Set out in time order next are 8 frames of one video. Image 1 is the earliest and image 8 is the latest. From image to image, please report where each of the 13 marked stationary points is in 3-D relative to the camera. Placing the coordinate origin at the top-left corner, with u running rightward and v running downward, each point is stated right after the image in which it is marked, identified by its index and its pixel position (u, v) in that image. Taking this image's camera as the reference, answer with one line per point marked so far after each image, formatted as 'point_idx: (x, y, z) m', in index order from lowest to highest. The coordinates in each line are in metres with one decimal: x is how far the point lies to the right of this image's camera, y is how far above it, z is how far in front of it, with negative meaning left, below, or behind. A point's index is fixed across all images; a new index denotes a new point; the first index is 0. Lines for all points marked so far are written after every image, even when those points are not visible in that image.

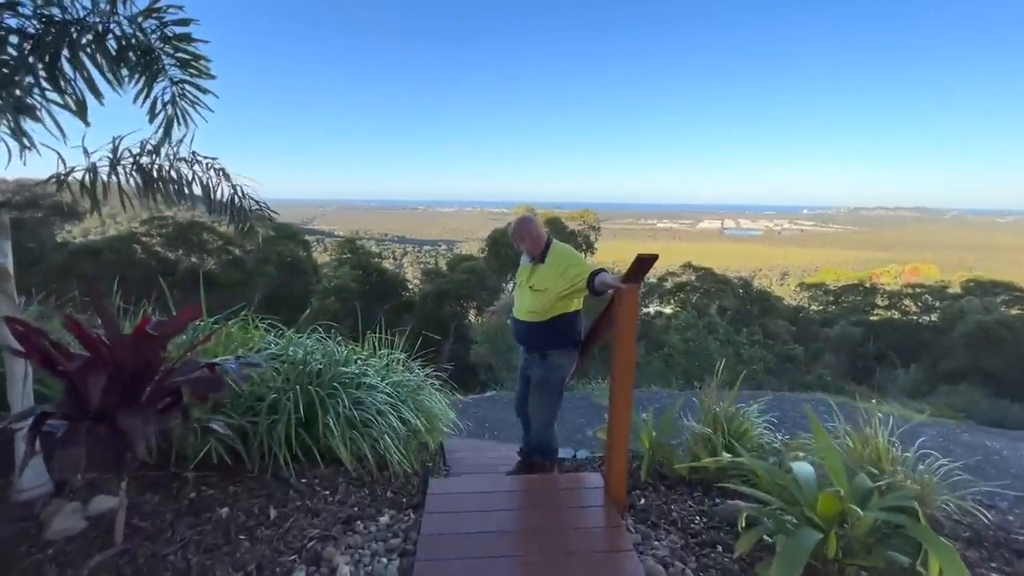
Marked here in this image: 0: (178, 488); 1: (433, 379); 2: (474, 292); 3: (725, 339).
0: (-1.2, -0.7, +2.5) m
1: (-0.6, -0.7, +5.3) m
2: (-1.2, -0.1, +20.8) m
3: (+4.7, -1.1, +15.2) m
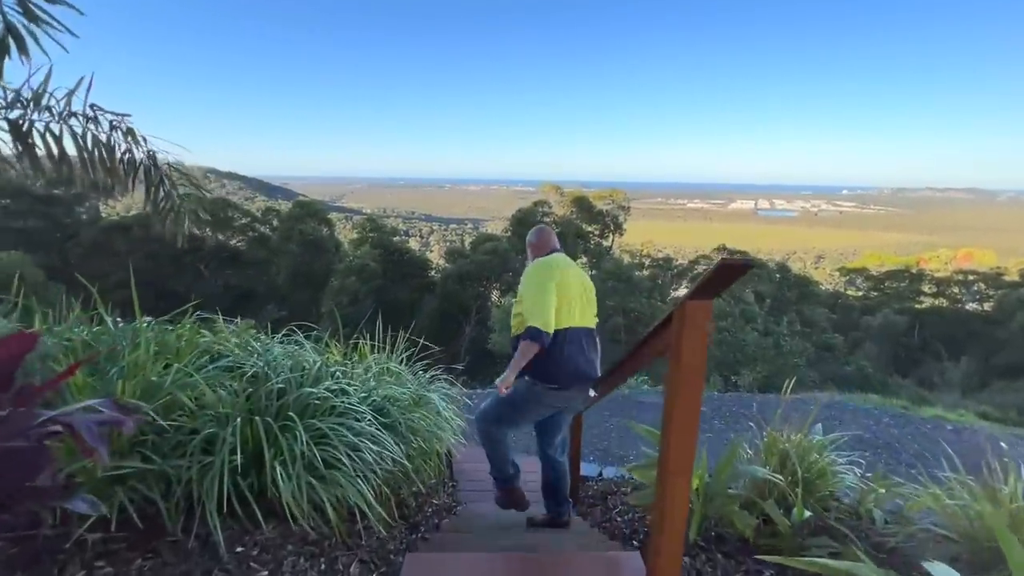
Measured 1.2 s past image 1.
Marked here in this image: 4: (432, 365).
0: (-1.2, -0.7, +1.8) m
1: (-0.5, -0.7, +4.6) m
2: (-0.5, +0.4, +20.1) m
3: (+5.2, -0.8, +14.3) m
4: (-0.6, -0.6, +5.1) m
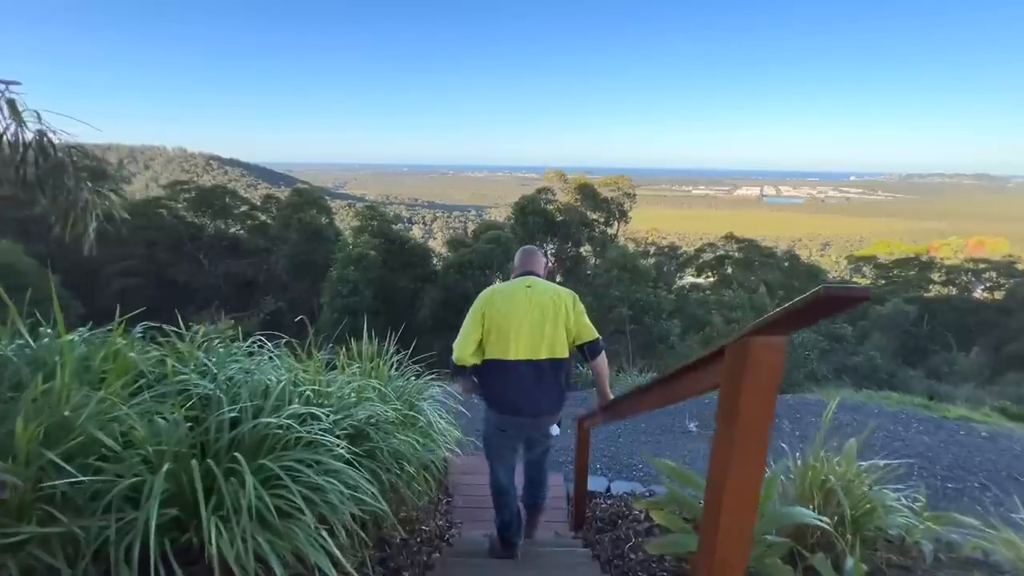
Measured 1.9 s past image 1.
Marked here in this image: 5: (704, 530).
0: (-1.2, -0.8, +1.4) m
1: (-0.5, -0.7, +4.2) m
2: (-0.4, +0.7, +19.7) m
3: (+5.3, -0.6, +13.9) m
4: (-0.6, -0.6, +4.7) m
5: (+0.4, -0.5, +1.4) m
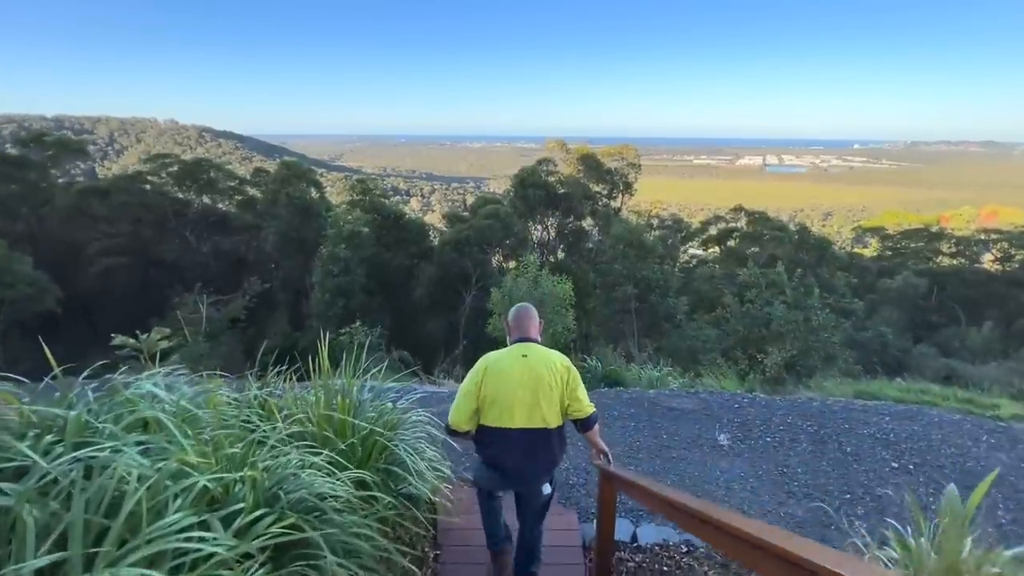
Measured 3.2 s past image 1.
0: (-1.2, -0.9, +0.6) m
1: (-0.5, -0.7, +3.4) m
2: (-0.4, +1.3, +18.8) m
3: (+5.3, -0.2, +13.0) m
4: (-0.6, -0.6, +3.8) m
5: (+0.4, -0.6, +0.6) m
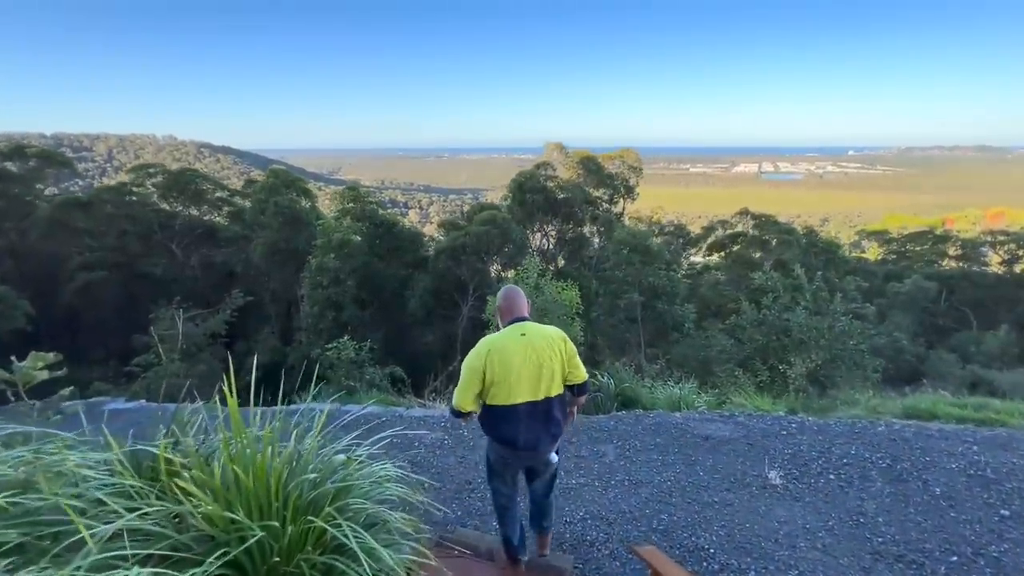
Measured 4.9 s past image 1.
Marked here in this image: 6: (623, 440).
0: (-1.2, -0.9, -0.4) m
1: (-0.4, -0.7, +2.4) m
2: (-0.5, +1.1, +17.8) m
3: (+5.2, -0.3, +12.1) m
4: (-0.6, -0.6, +2.9) m
5: (+0.4, -0.6, -0.4) m
6: (+0.8, -1.1, +5.0) m
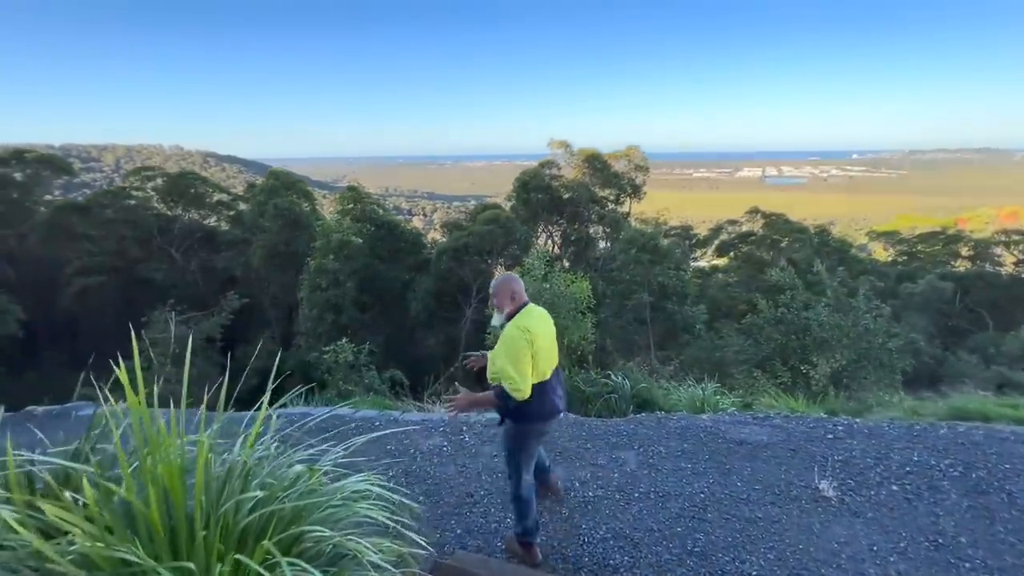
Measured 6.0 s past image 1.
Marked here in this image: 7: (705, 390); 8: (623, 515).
0: (-1.2, -0.8, -0.9) m
1: (-0.4, -0.6, +1.8) m
2: (-0.4, +1.1, +17.3) m
3: (+5.3, -0.2, +11.5) m
4: (-0.6, -0.5, +2.3) m
5: (+0.4, -0.4, -1.0) m
6: (+0.9, -1.0, +4.4) m
7: (+1.8, -1.0, +6.6) m
8: (+0.6, -1.1, +3.5) m
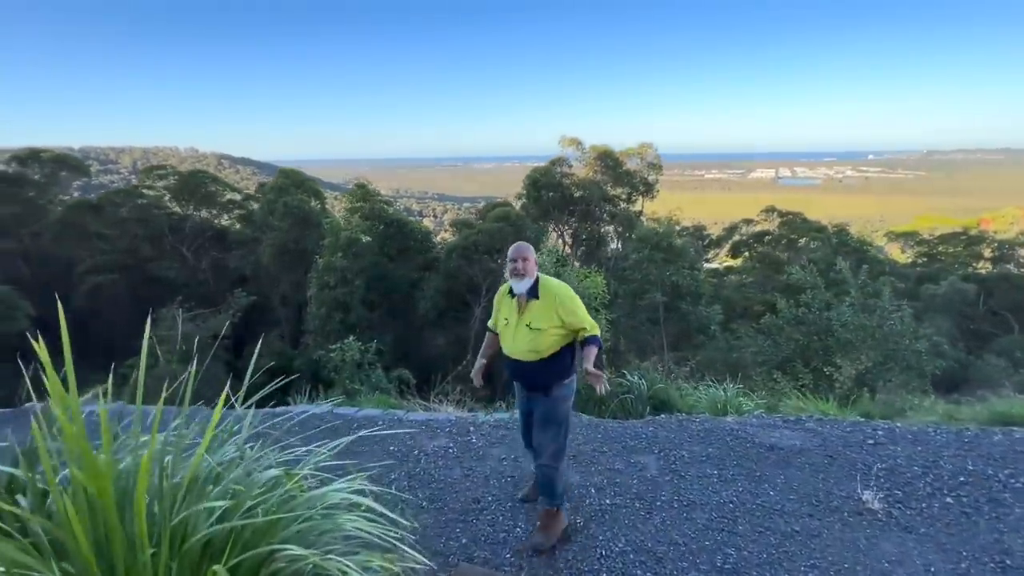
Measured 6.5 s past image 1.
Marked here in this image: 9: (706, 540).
0: (-1.2, -0.7, -1.2) m
1: (-0.4, -0.5, +1.5) m
2: (-0.1, +1.1, +17.0) m
3: (+5.5, -0.2, +11.1) m
4: (-0.5, -0.4, +2.0) m
5: (+0.4, -0.4, -1.3) m
6: (+0.9, -0.9, +4.1) m
7: (+1.9, -0.9, +6.2) m
8: (+0.6, -1.1, +3.2) m
9: (+0.8, -1.1, +3.0) m
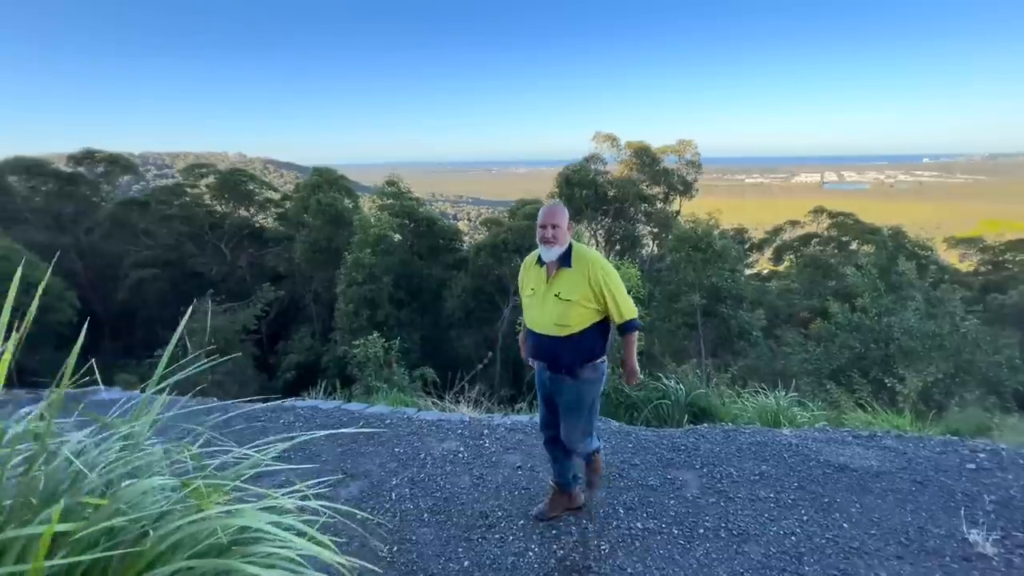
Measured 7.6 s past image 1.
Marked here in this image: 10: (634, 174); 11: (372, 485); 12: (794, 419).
0: (-1.4, -0.5, -1.8) m
1: (-0.4, -0.4, +0.9) m
2: (+0.7, +1.1, +16.4) m
3: (+5.9, -0.3, +10.2) m
4: (-0.5, -0.3, +1.4) m
5: (+0.2, -0.3, -1.9) m
6: (+1.0, -0.8, +3.4) m
7: (+2.1, -0.9, +5.5) m
8: (+0.6, -1.0, +2.5) m
9: (+0.9, -1.0, +2.3) m
10: (+3.3, +3.2, +18.9) m
11: (-0.7, -1.0, +3.7) m
12: (+2.0, -0.9, +4.9) m
